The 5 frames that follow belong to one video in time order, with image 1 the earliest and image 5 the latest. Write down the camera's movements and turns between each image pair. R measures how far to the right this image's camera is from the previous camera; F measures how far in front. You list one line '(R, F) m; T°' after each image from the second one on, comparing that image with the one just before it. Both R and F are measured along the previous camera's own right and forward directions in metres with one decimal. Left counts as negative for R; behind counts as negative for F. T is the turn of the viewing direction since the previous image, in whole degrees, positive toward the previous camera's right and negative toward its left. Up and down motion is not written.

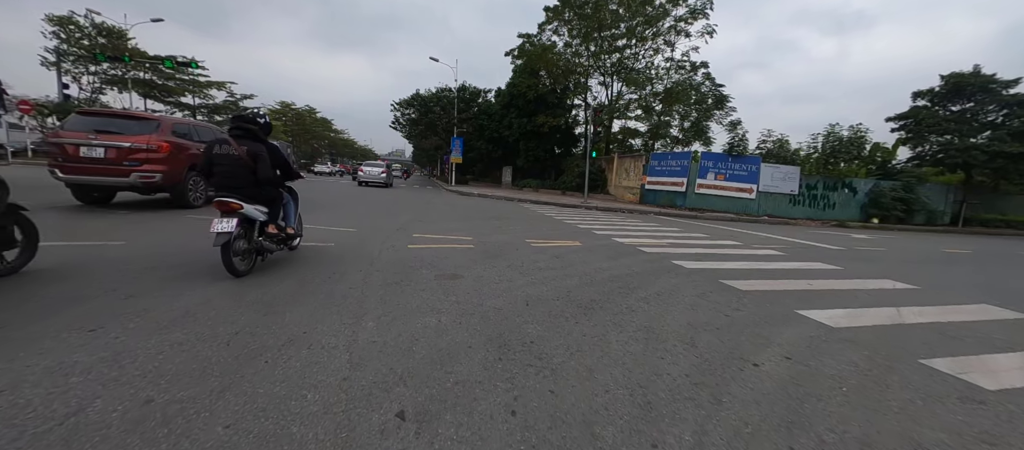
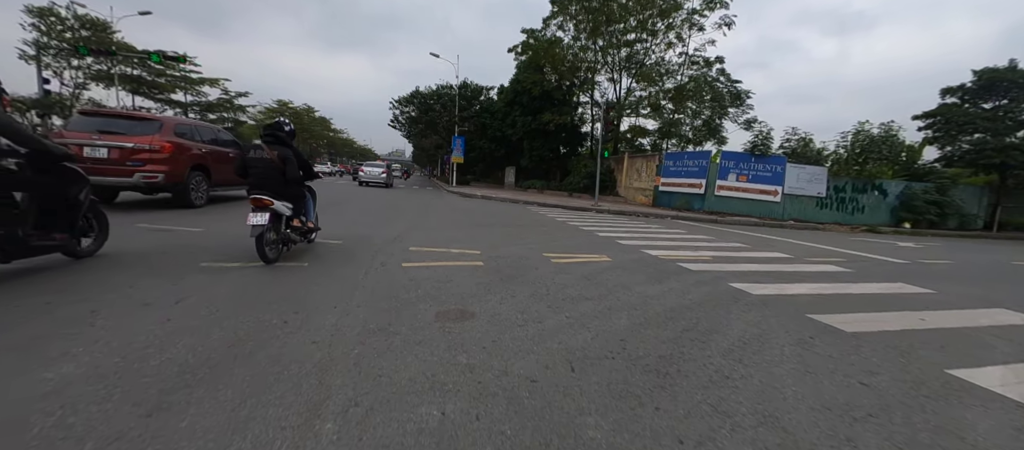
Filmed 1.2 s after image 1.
(-0.3, +1.2) m; 0°
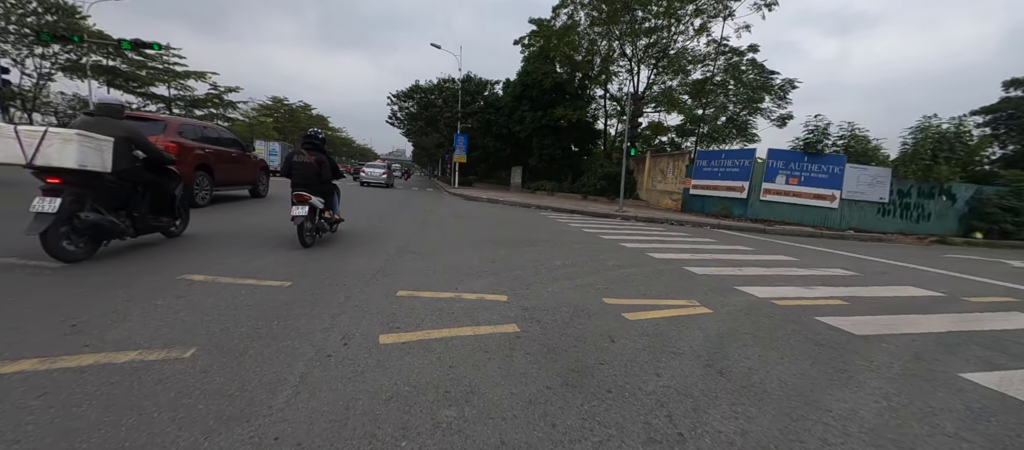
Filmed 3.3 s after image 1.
(-0.5, +2.2) m; 0°
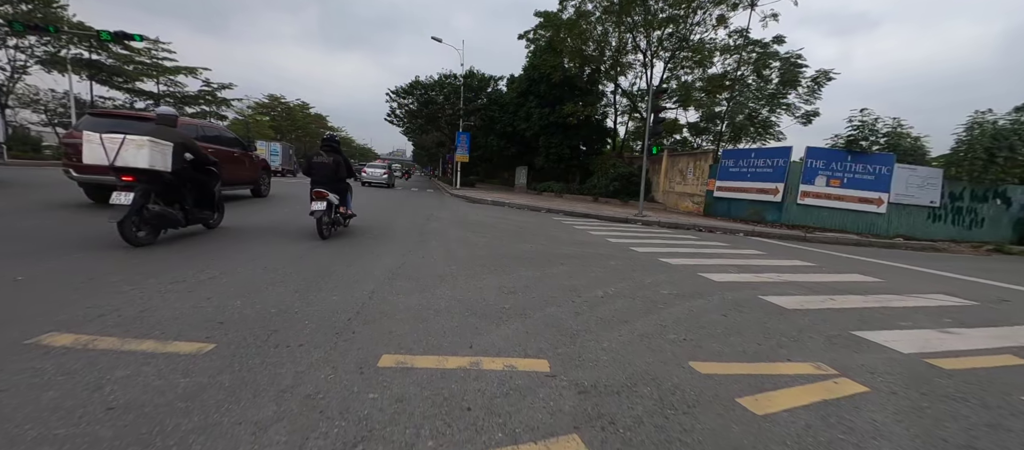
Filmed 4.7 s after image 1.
(-0.3, +1.4) m; 0°
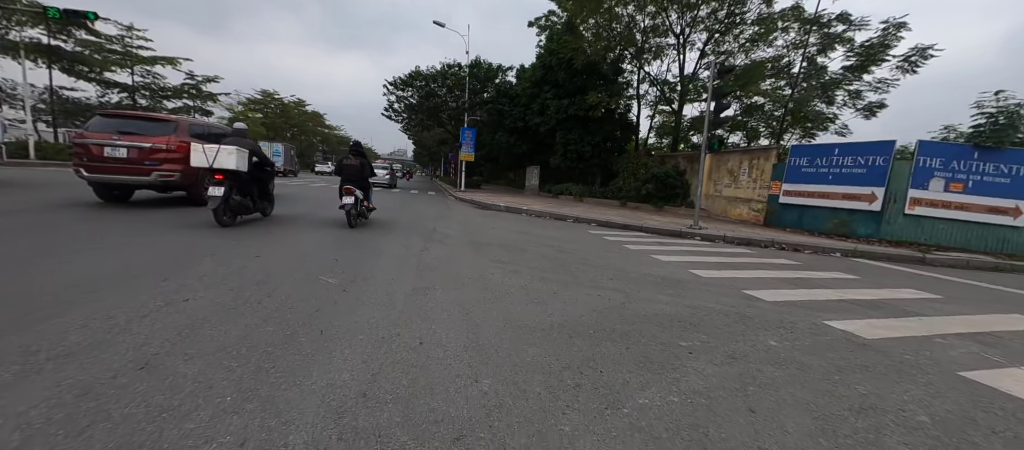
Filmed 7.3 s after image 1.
(-0.7, +2.8) m; 0°
